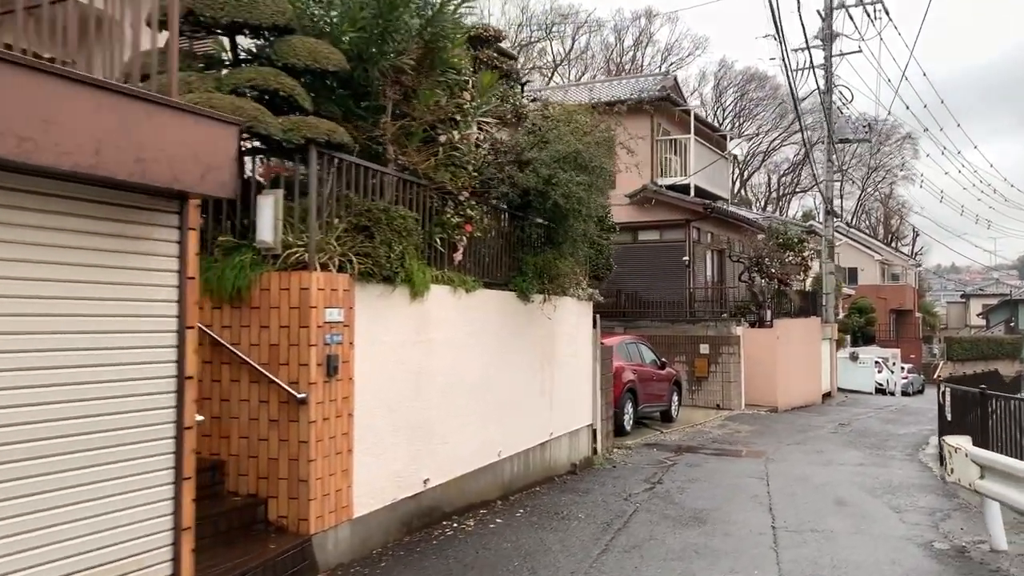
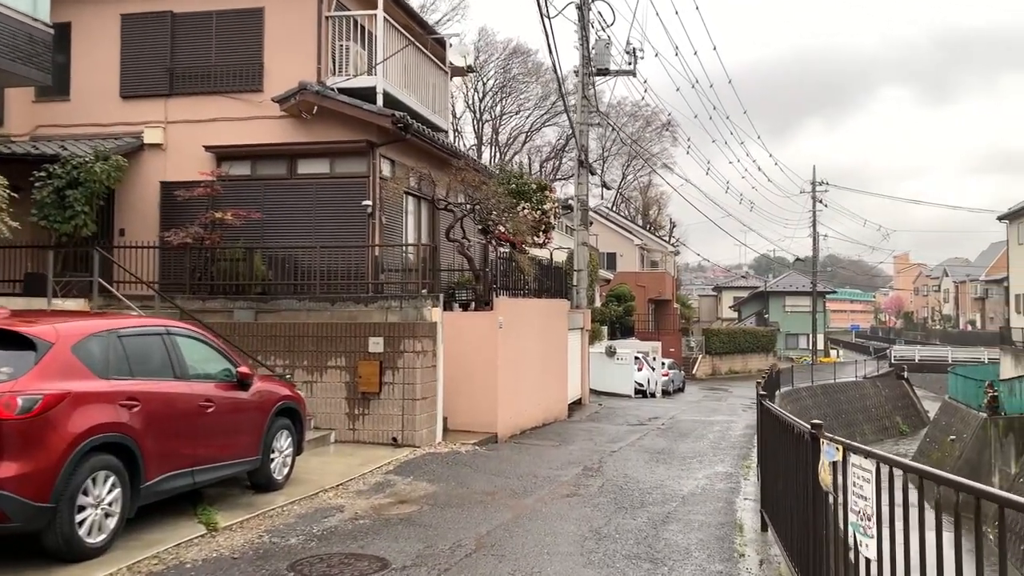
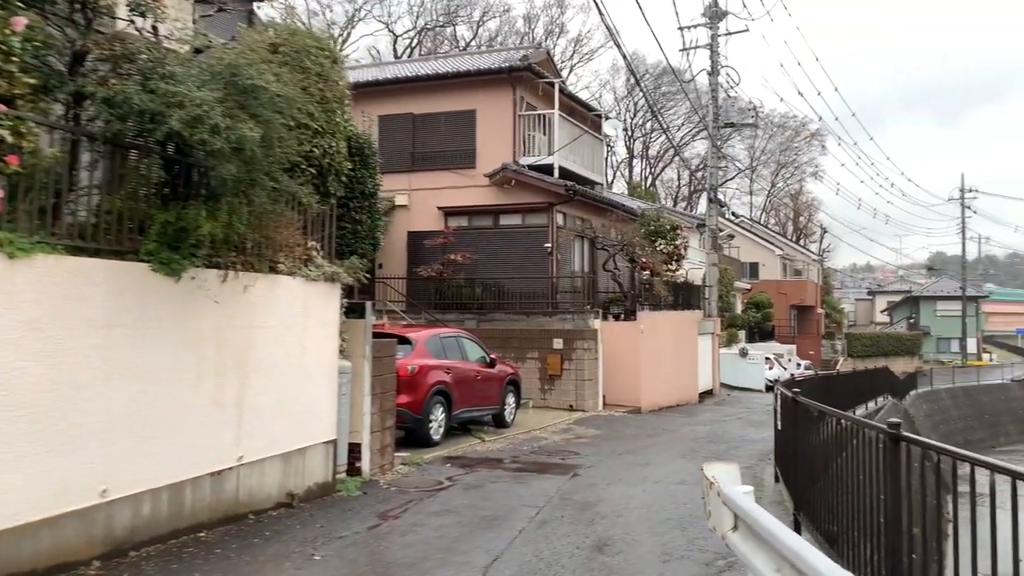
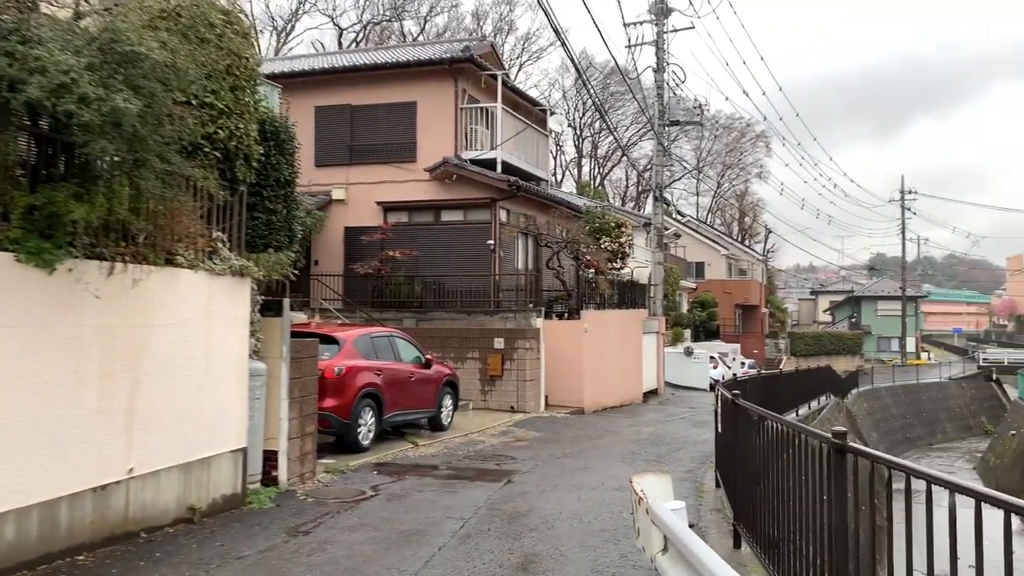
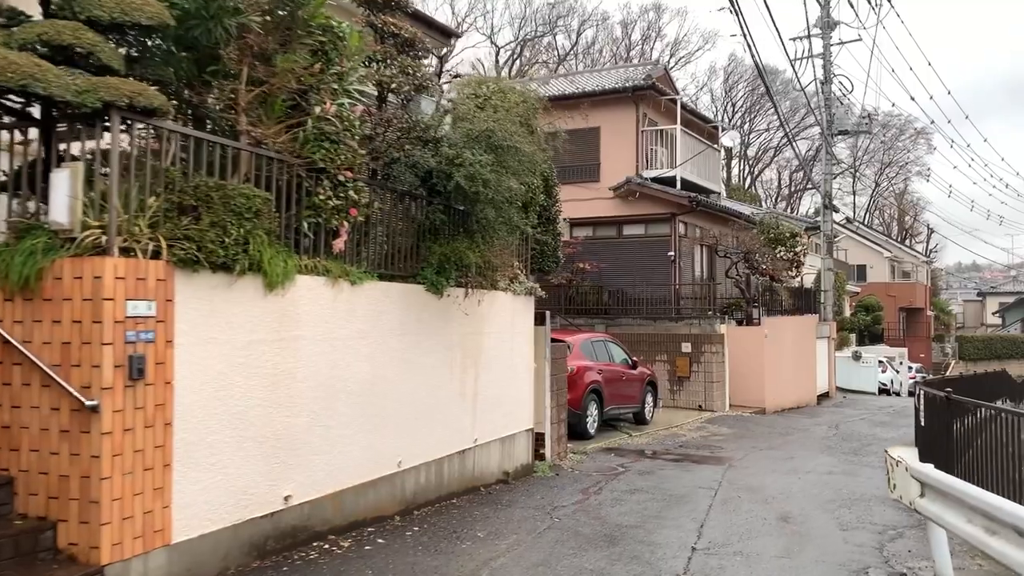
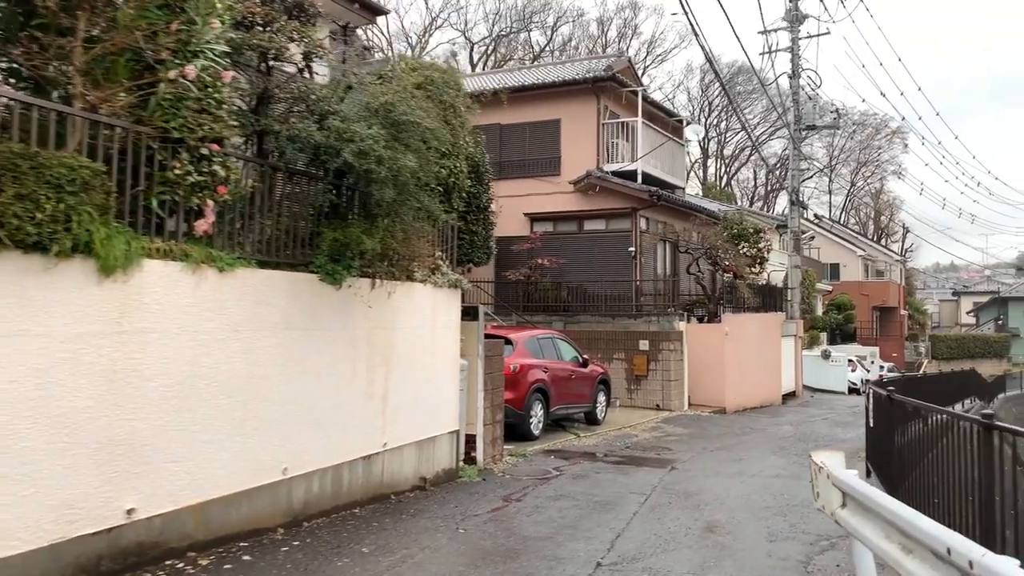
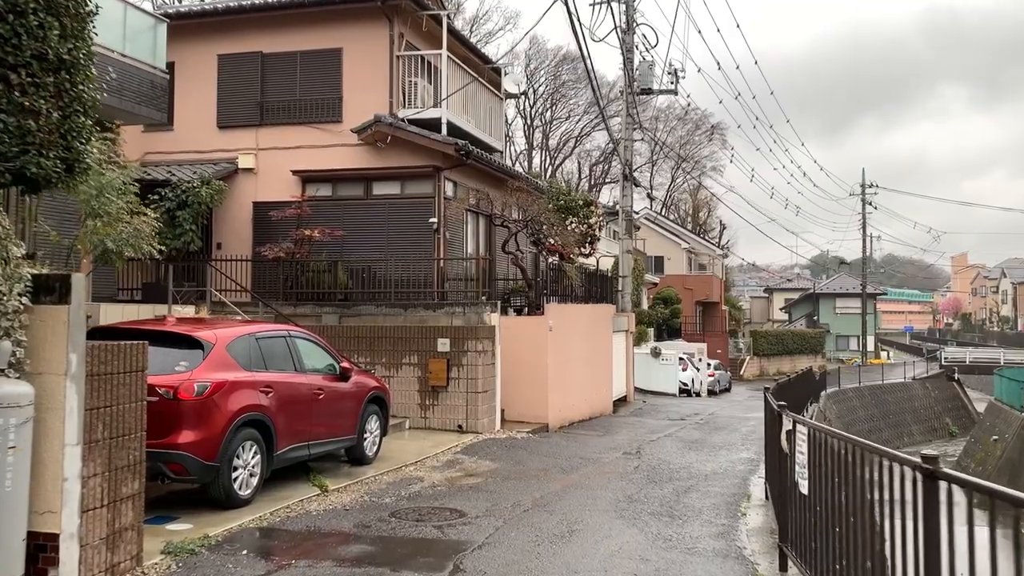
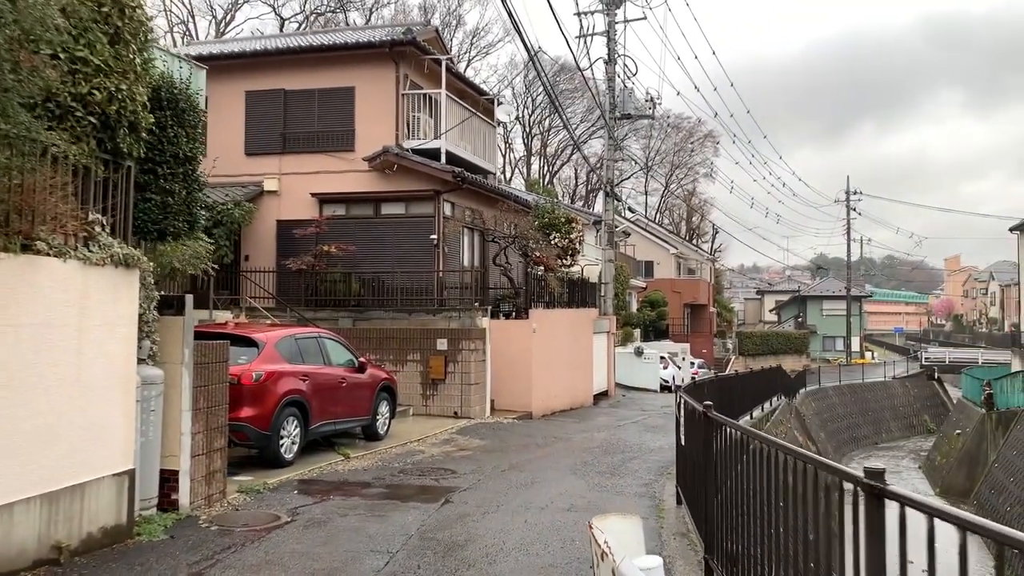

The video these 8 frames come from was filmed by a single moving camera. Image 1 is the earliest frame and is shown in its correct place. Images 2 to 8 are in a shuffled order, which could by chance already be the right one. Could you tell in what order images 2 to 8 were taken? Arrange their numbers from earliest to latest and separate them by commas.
5, 6, 3, 4, 8, 7, 2
